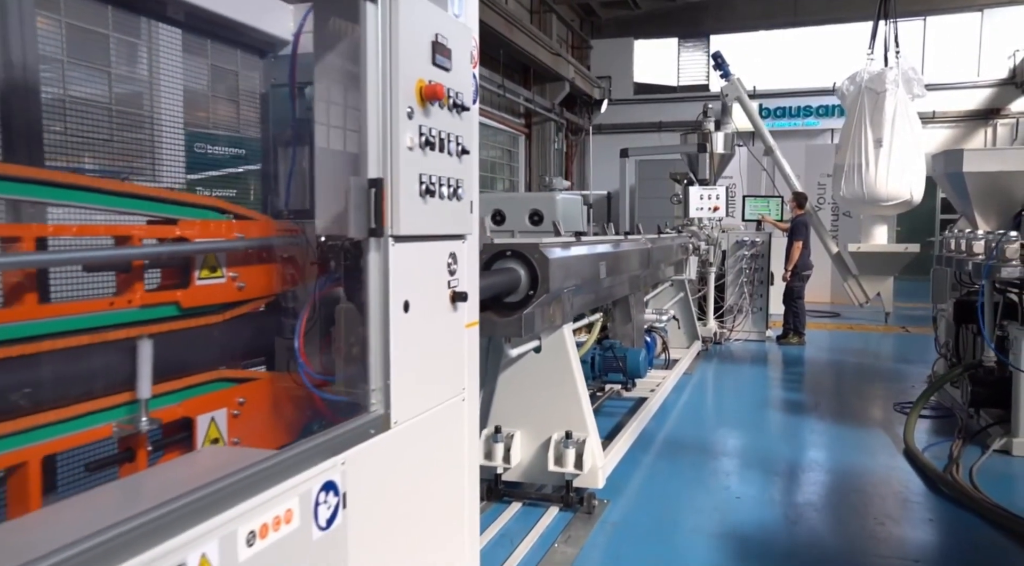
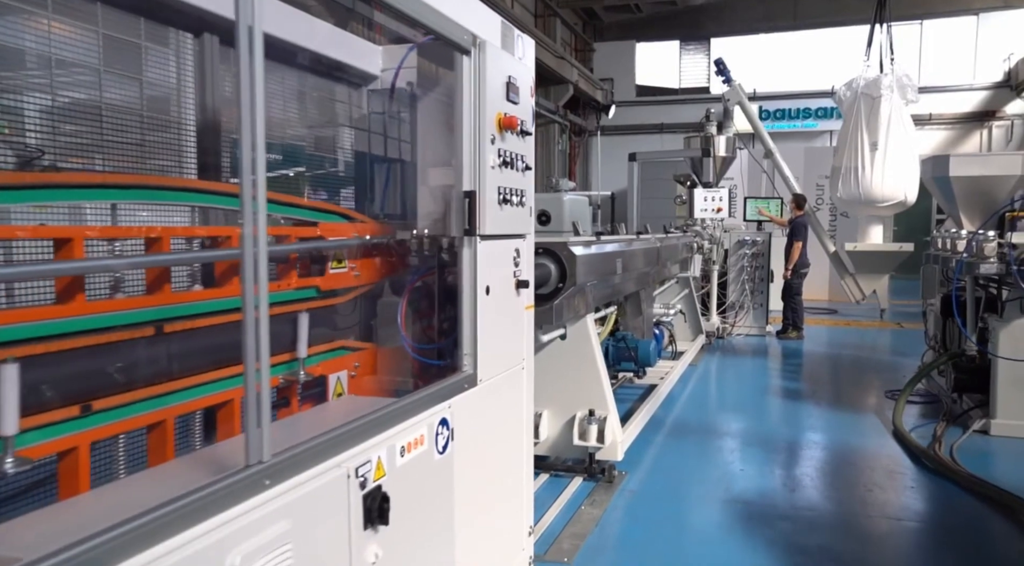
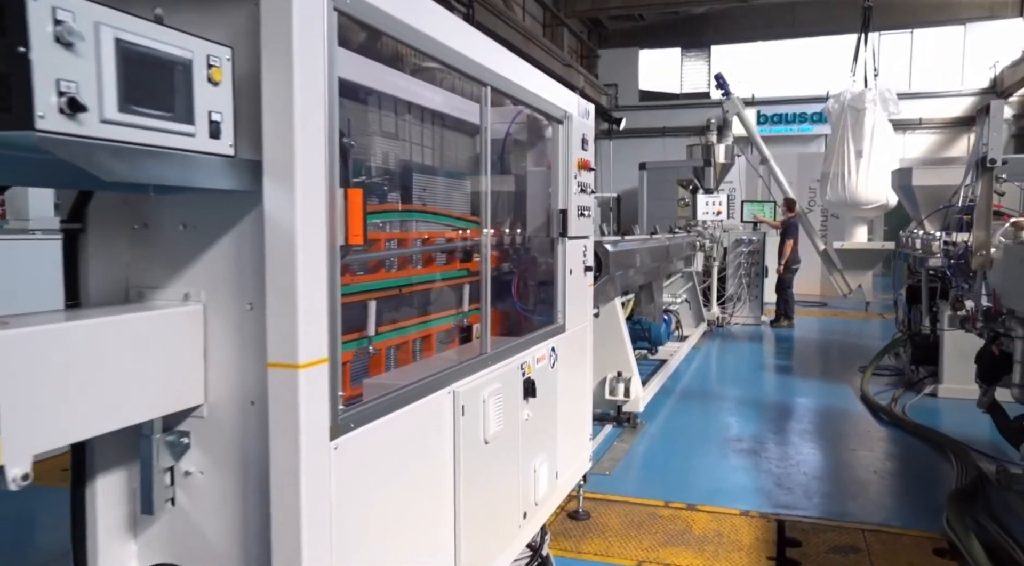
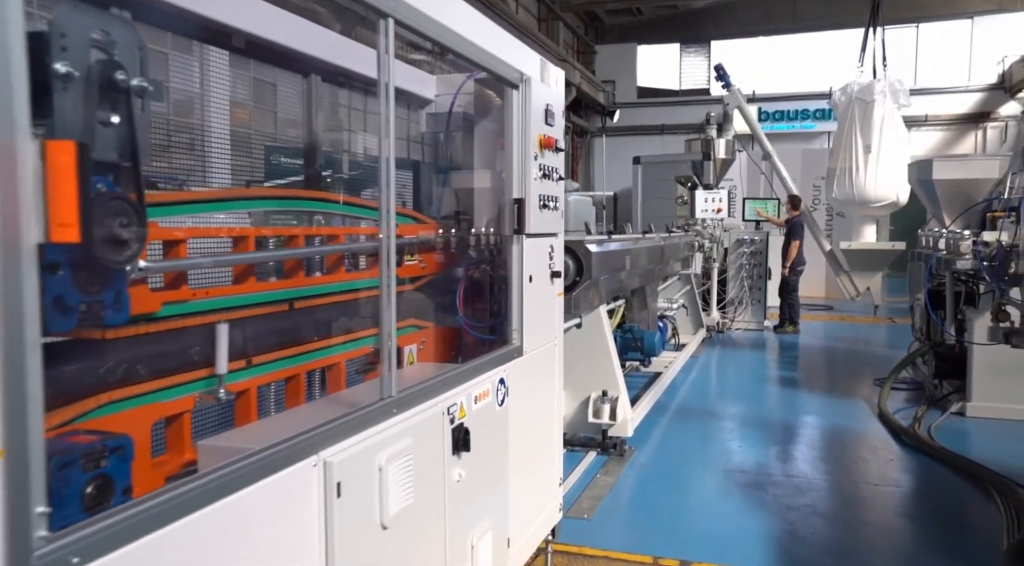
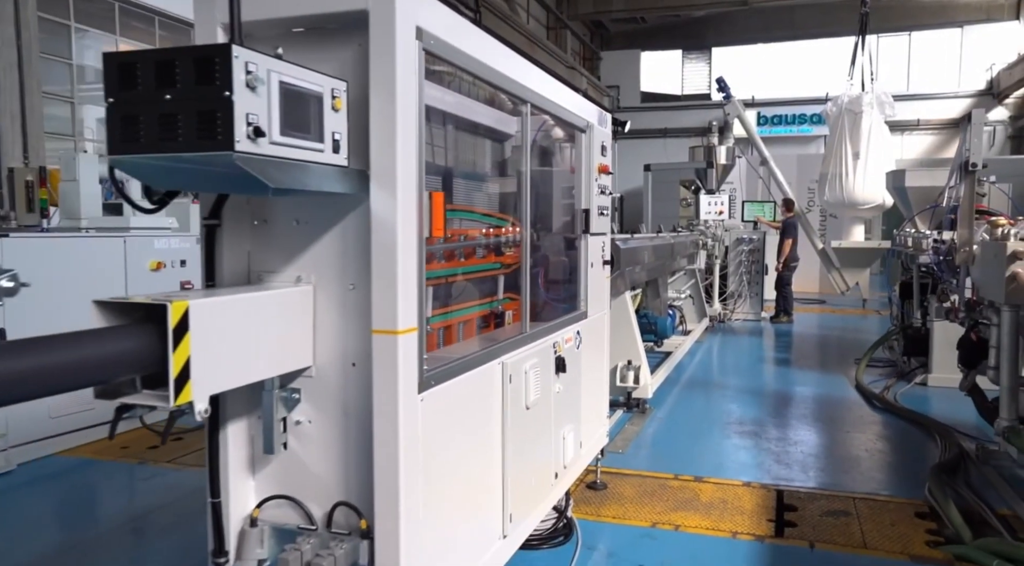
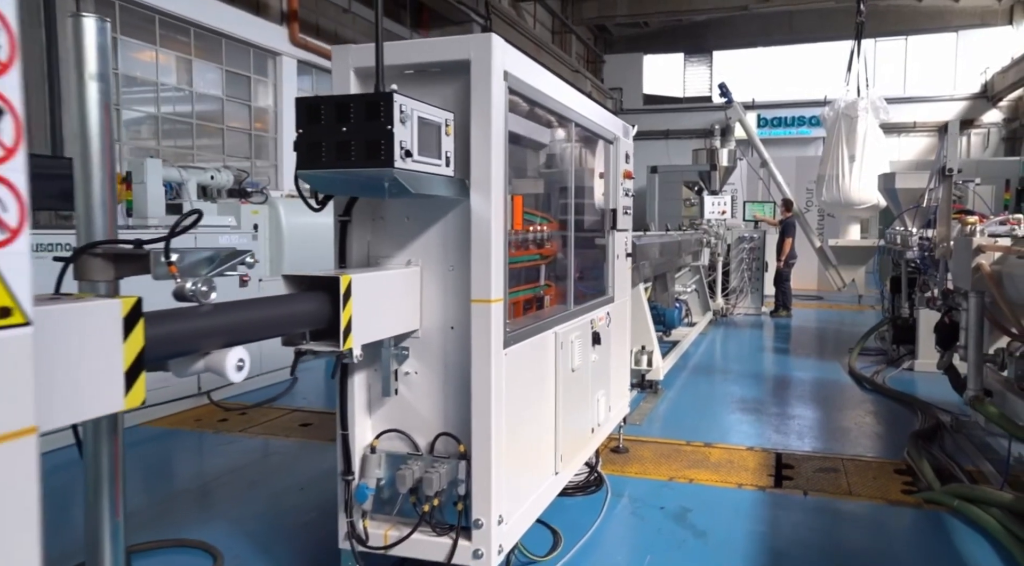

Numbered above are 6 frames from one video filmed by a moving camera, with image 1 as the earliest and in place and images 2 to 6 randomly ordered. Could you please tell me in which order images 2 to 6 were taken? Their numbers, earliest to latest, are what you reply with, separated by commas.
2, 4, 3, 5, 6
